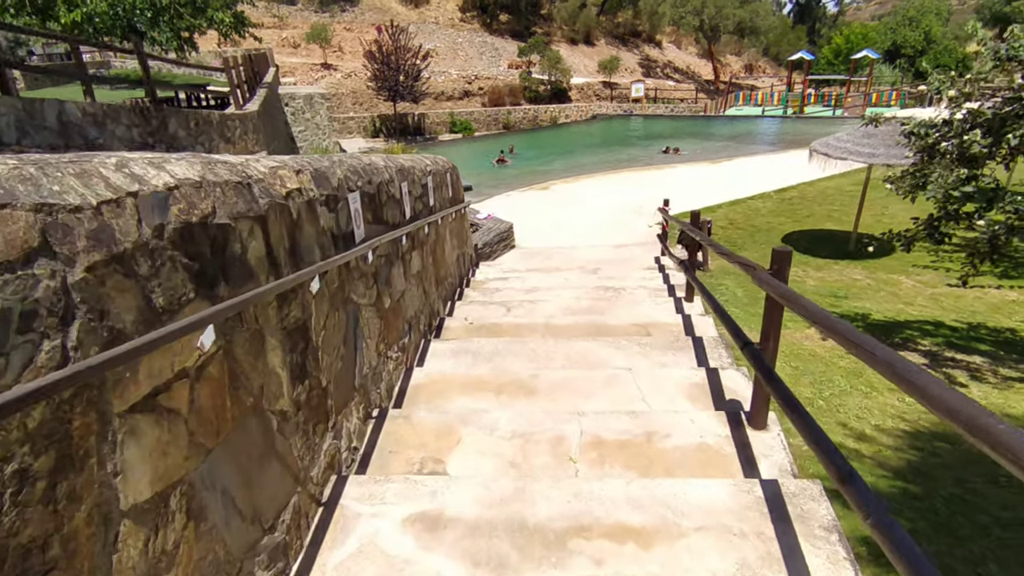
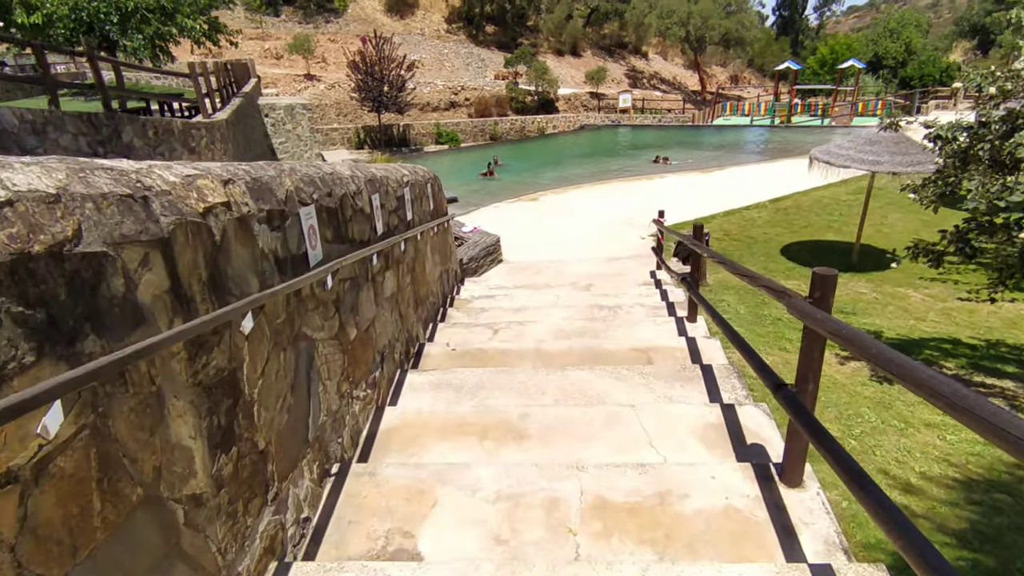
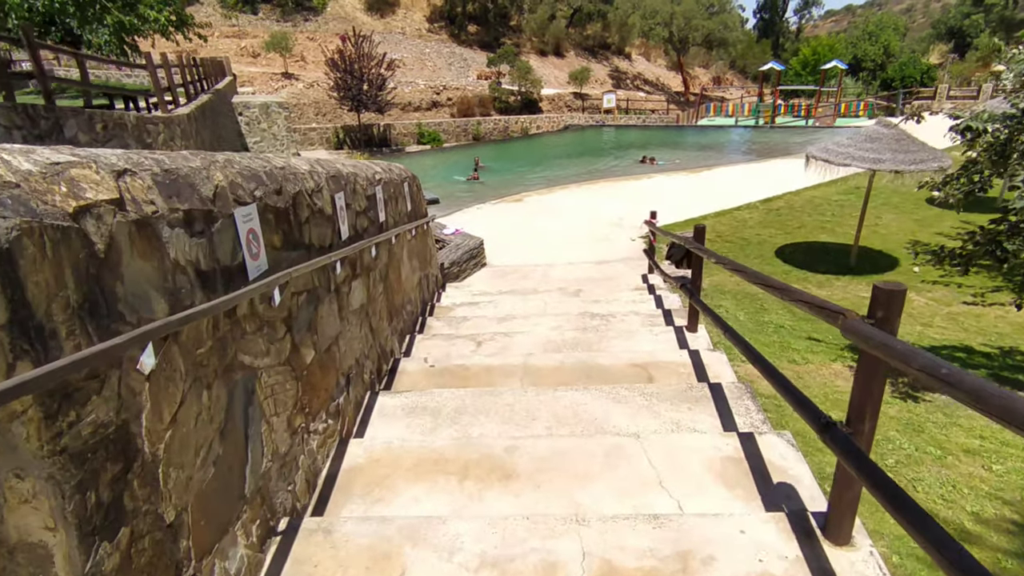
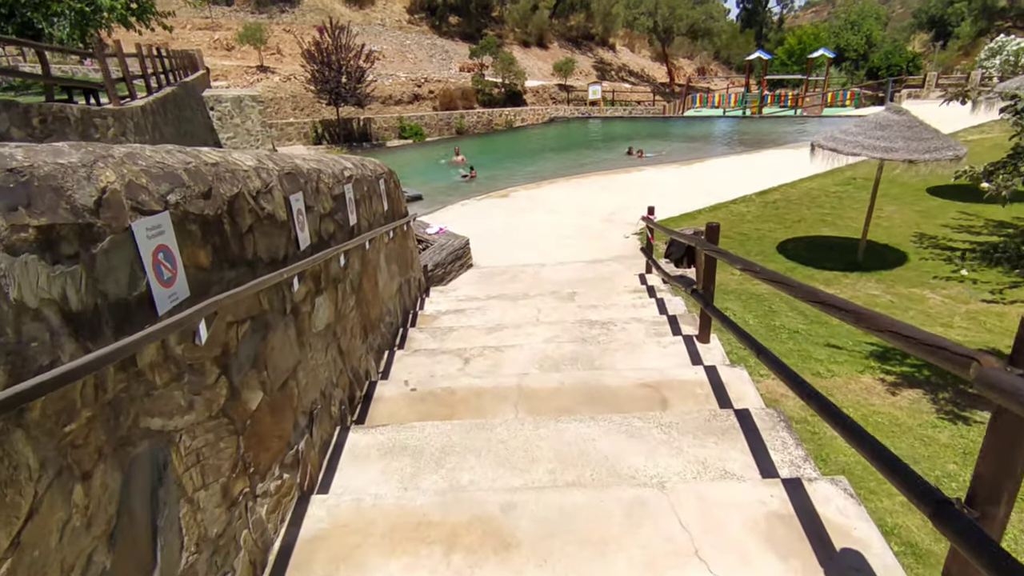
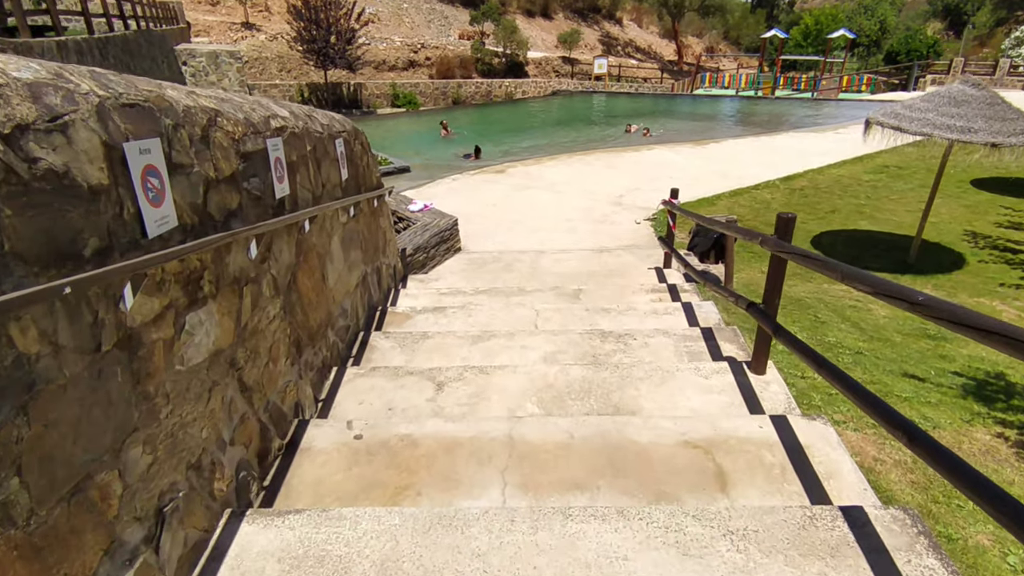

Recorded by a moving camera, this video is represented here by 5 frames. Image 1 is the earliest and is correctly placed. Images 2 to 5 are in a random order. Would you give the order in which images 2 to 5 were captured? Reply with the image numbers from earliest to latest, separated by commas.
2, 3, 4, 5
